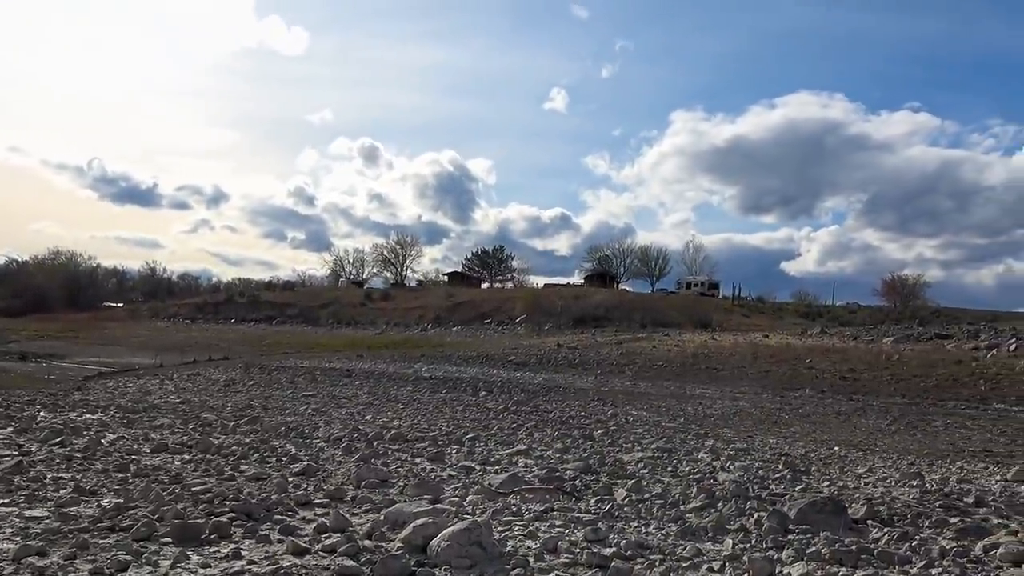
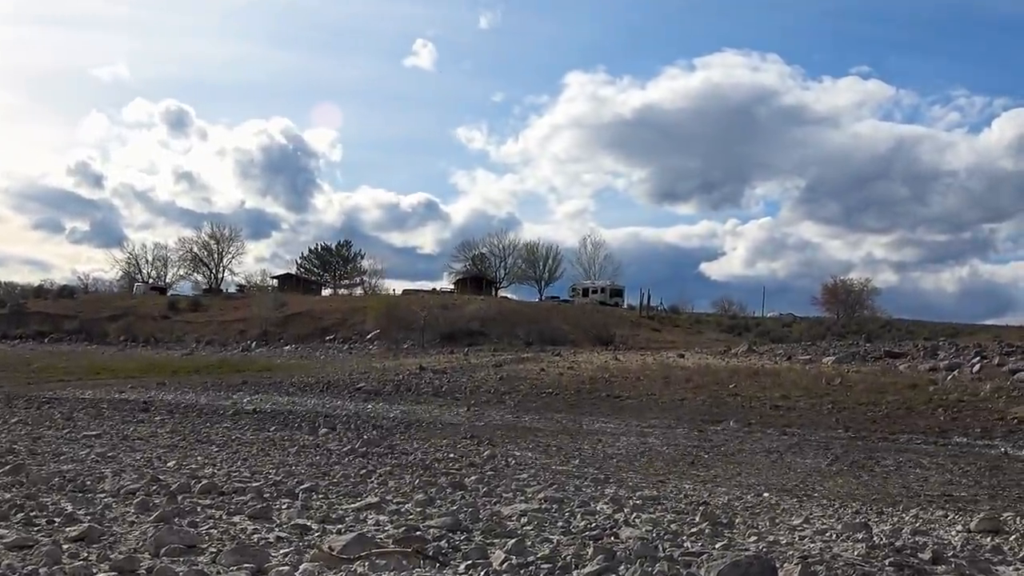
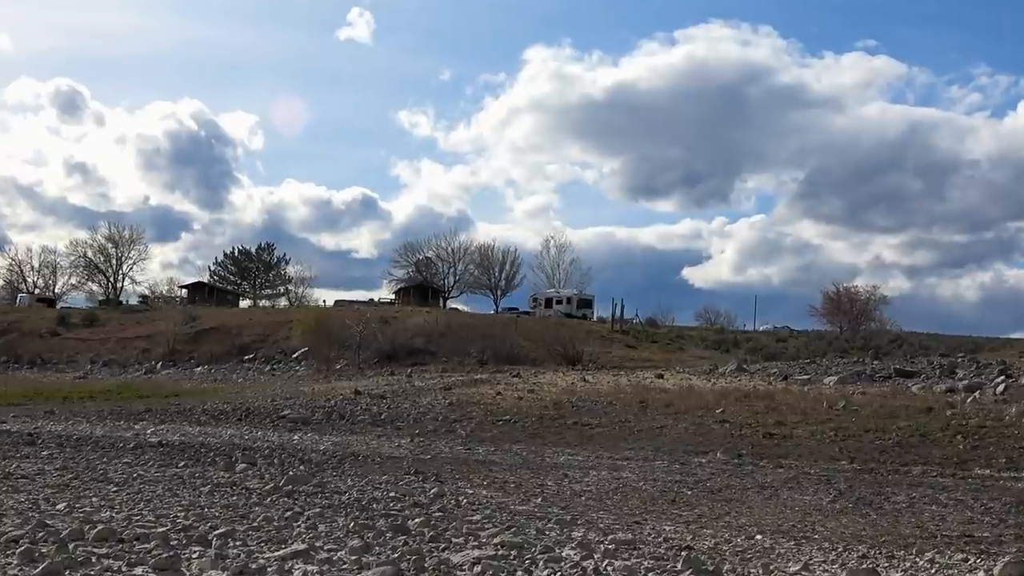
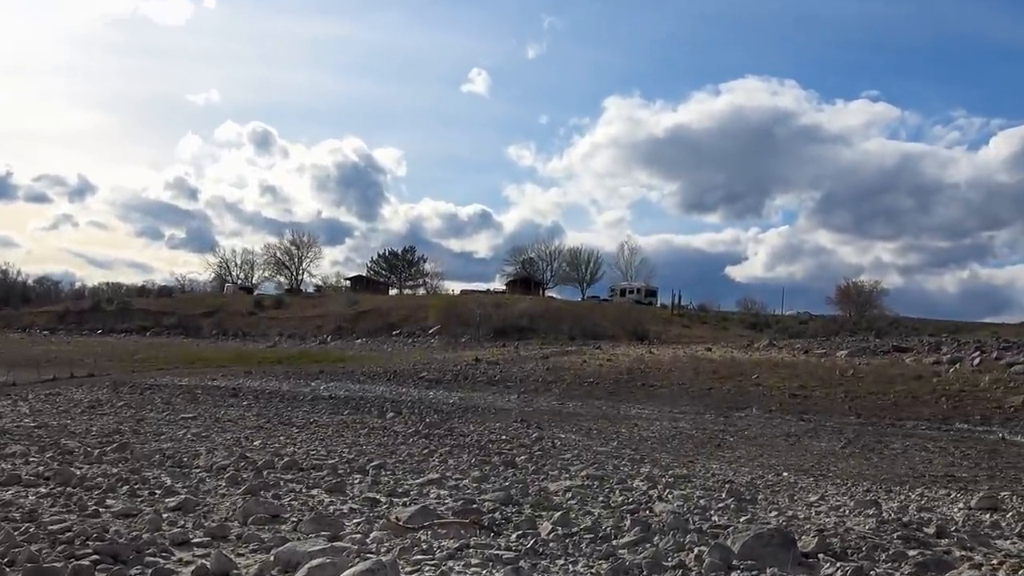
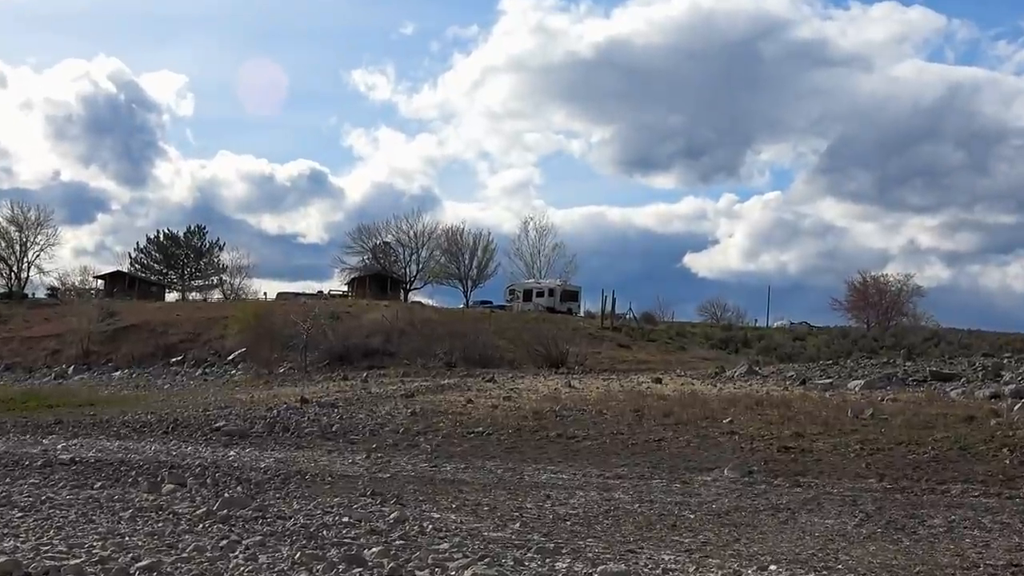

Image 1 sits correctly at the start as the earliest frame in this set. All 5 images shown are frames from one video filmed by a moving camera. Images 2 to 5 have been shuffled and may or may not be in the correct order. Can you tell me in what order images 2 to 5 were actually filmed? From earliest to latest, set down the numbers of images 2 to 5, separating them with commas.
4, 2, 3, 5
